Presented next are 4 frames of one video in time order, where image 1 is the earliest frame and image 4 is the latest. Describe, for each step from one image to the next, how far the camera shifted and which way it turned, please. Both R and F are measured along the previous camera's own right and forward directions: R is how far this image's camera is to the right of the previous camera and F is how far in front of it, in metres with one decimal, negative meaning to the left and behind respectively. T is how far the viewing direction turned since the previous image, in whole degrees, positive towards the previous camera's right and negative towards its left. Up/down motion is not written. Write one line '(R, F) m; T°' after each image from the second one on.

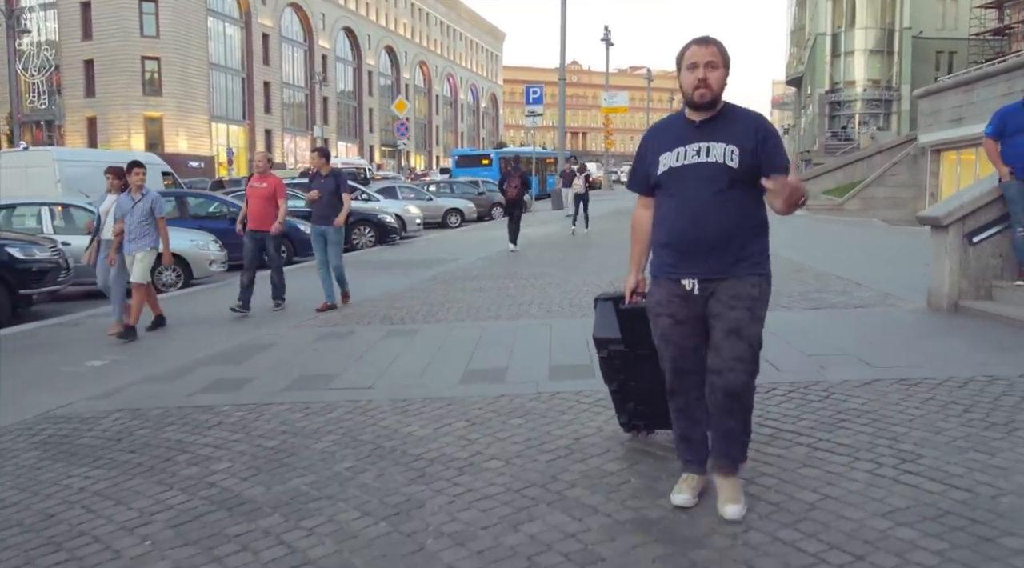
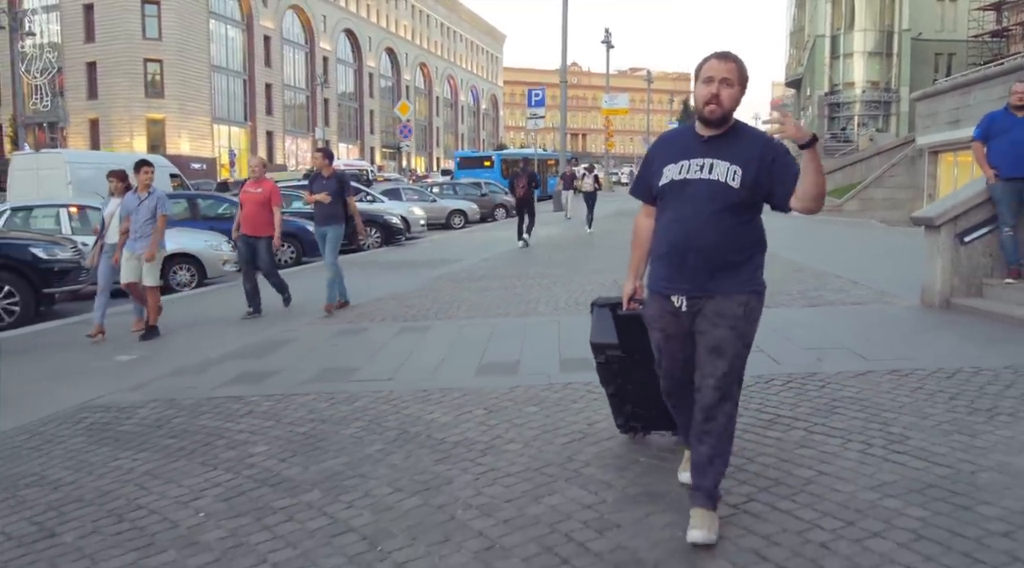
(-0.1, -0.4) m; 0°
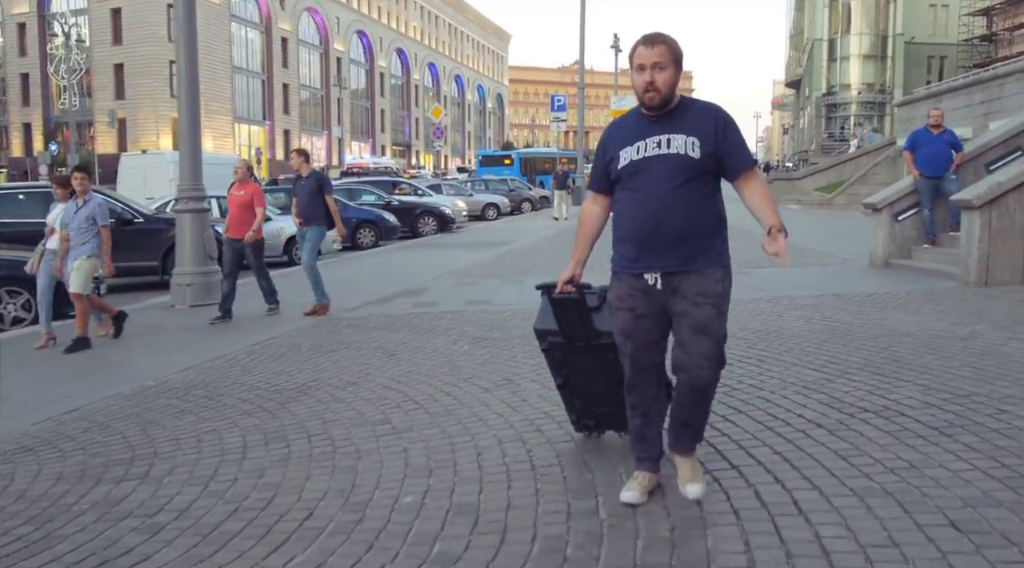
(-0.9, -3.8) m; 0°
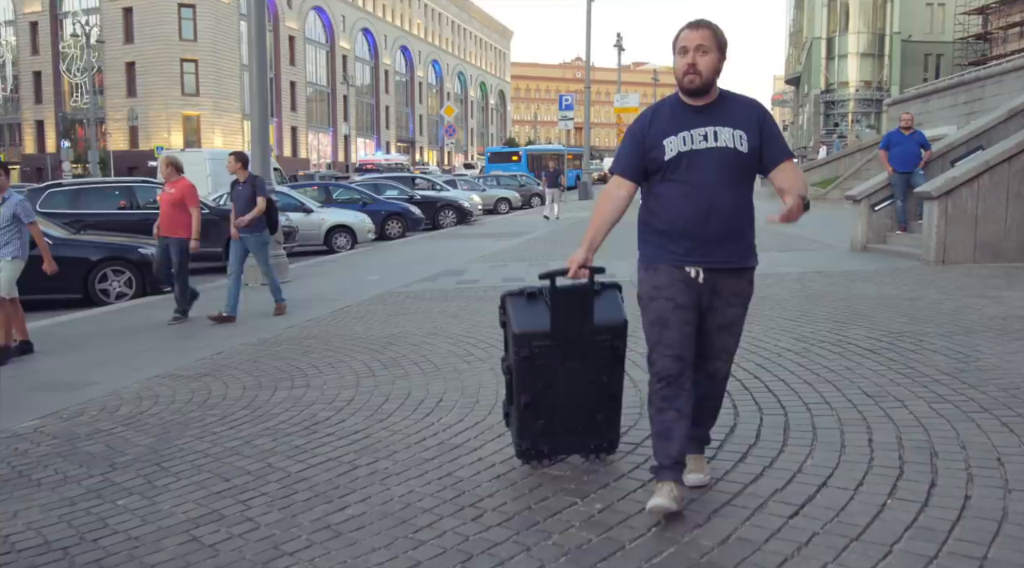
(-0.4, -1.8) m; 0°
